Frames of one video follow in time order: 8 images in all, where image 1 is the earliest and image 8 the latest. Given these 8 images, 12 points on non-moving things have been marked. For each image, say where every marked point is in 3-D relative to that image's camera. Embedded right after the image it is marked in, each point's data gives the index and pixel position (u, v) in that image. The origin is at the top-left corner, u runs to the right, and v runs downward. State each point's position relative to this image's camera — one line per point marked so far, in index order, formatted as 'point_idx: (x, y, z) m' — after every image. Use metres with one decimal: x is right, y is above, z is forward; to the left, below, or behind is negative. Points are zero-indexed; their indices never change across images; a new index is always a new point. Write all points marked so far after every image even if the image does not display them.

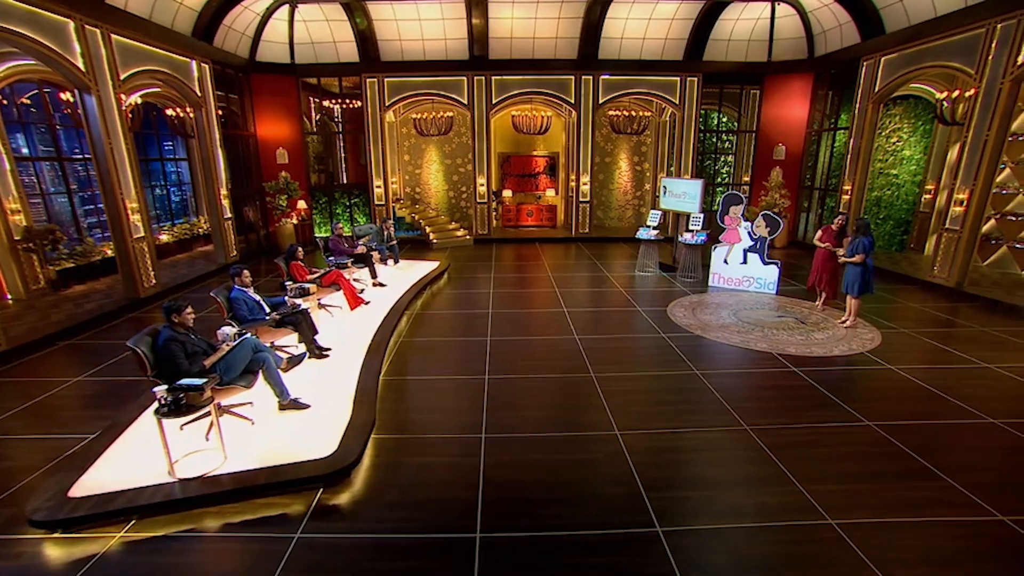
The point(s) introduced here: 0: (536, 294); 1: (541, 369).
0: (+0.4, -0.1, +8.5) m
1: (+0.3, -0.9, +5.4) m
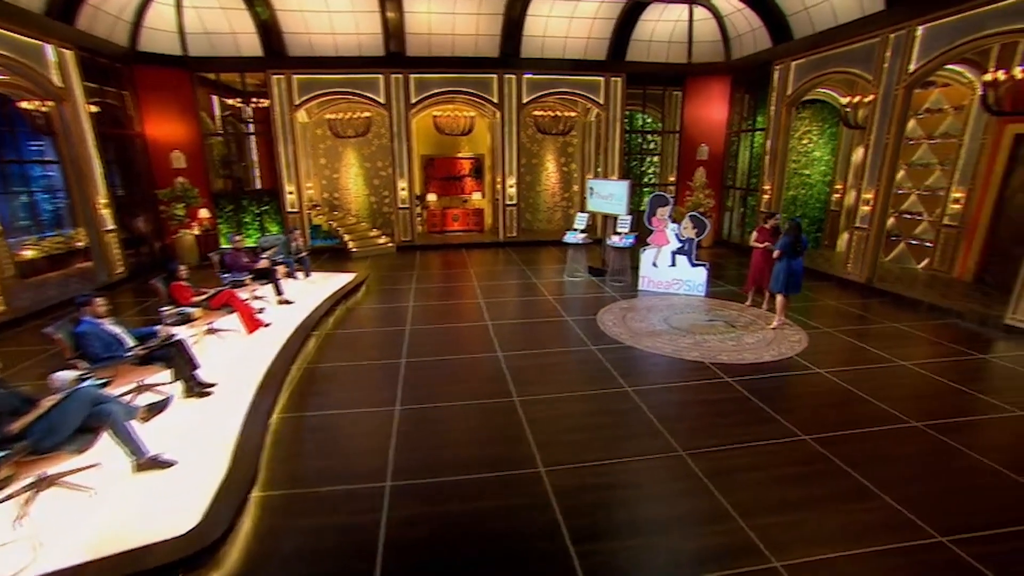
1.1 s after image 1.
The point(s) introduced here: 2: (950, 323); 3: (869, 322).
0: (-0.8, -0.3, +8.0) m
1: (-0.5, -1.0, +4.9) m
2: (+6.0, -0.5, +7.0) m
3: (+5.0, -0.5, +7.1) m
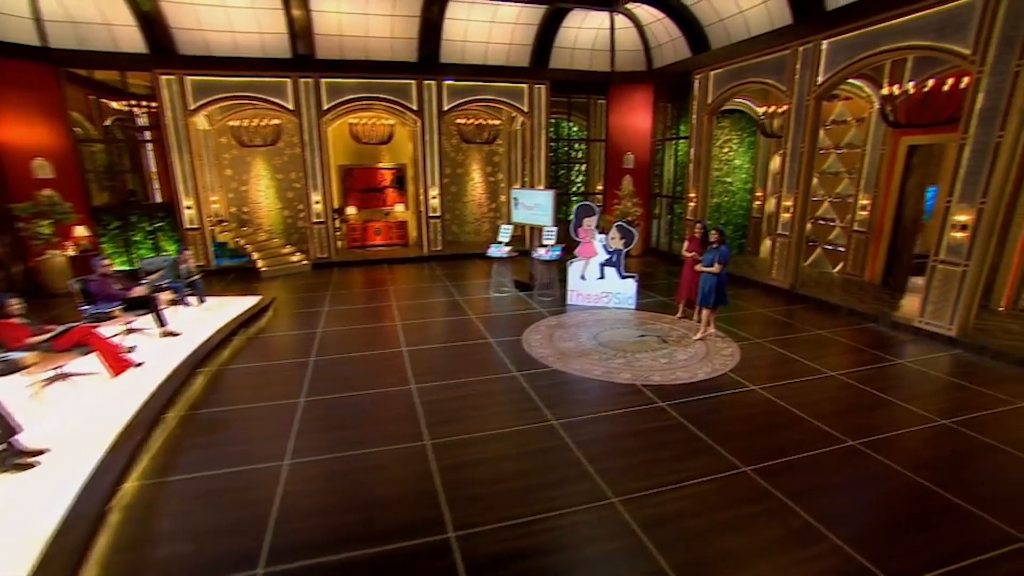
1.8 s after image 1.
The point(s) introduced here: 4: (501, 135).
0: (-1.9, -0.6, +7.3) m
1: (-1.2, -1.3, +4.2) m
2: (+5.0, -0.6, +7.1) m
3: (+3.9, -0.6, +7.0) m
4: (-0.2, +3.4, +11.3) m
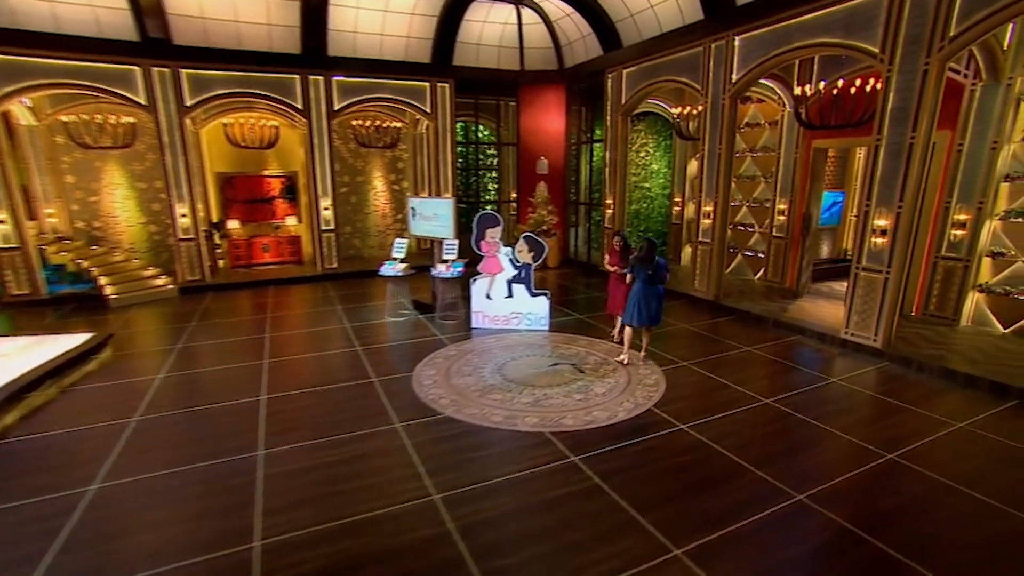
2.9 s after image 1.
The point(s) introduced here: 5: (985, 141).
0: (-3.2, -1.0, +5.9) m
1: (-2.0, -1.5, +3.0) m
2: (+3.7, -0.7, +6.6) m
3: (+2.7, -0.8, +6.5) m
4: (-2.2, +3.0, +10.2) m
5: (+6.1, +1.9, +6.6) m
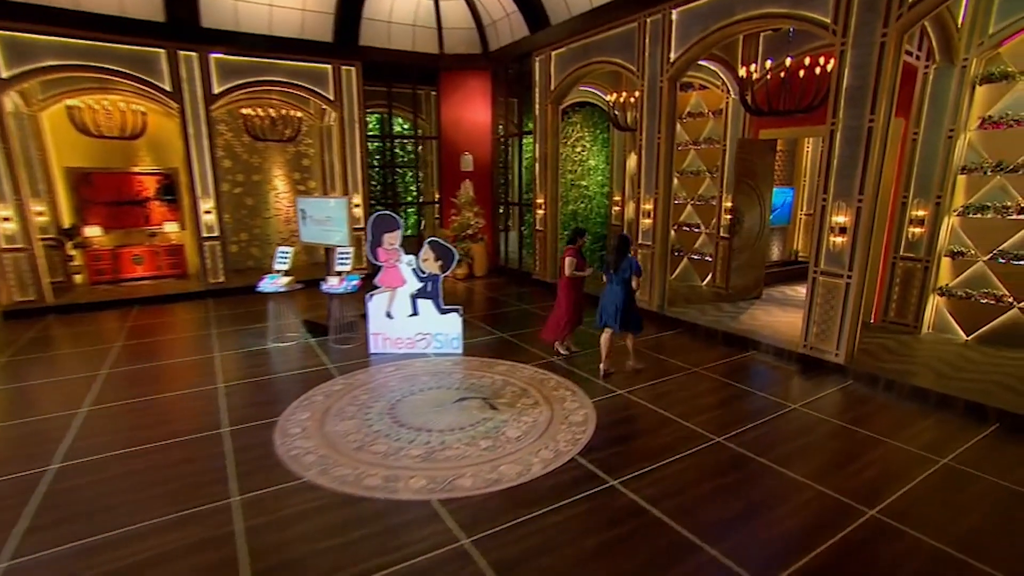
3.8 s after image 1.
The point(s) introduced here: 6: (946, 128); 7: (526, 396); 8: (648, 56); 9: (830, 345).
0: (-4.1, -1.2, +4.5) m
1: (-2.7, -1.7, +1.6) m
2: (+2.7, -0.8, +5.8) m
3: (+1.7, -0.9, +5.5) m
4: (-3.5, +2.7, +8.9) m
5: (+5.0, +1.9, +5.9) m
6: (+5.0, +1.9, +5.9) m
7: (+0.1, -1.0, +4.6) m
8: (+1.7, +2.9, +6.3) m
9: (+3.4, -0.6, +5.4) m
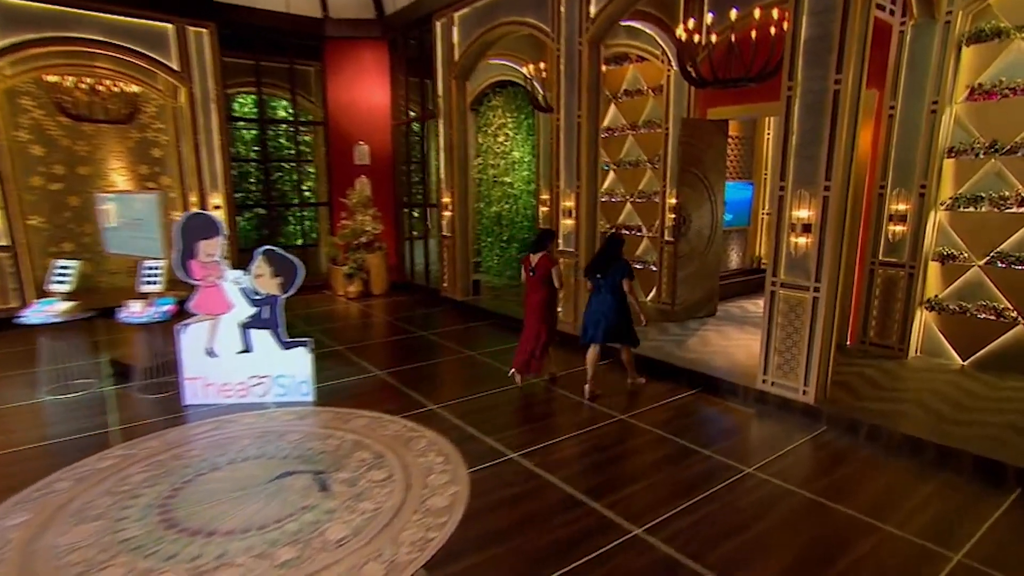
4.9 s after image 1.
0: (-5.1, -1.4, +2.9) m
1: (-3.6, -1.9, +0.1) m
2: (+1.6, -1.0, +4.5) m
3: (+0.6, -1.0, +4.2) m
4: (-4.8, +2.4, +7.4) m
5: (+3.8, +1.8, +4.8) m
6: (+3.9, +1.8, +4.7) m
7: (-0.9, -1.2, +3.2) m
8: (+0.5, +2.7, +5.0) m
9: (+2.3, -0.7, +4.2) m
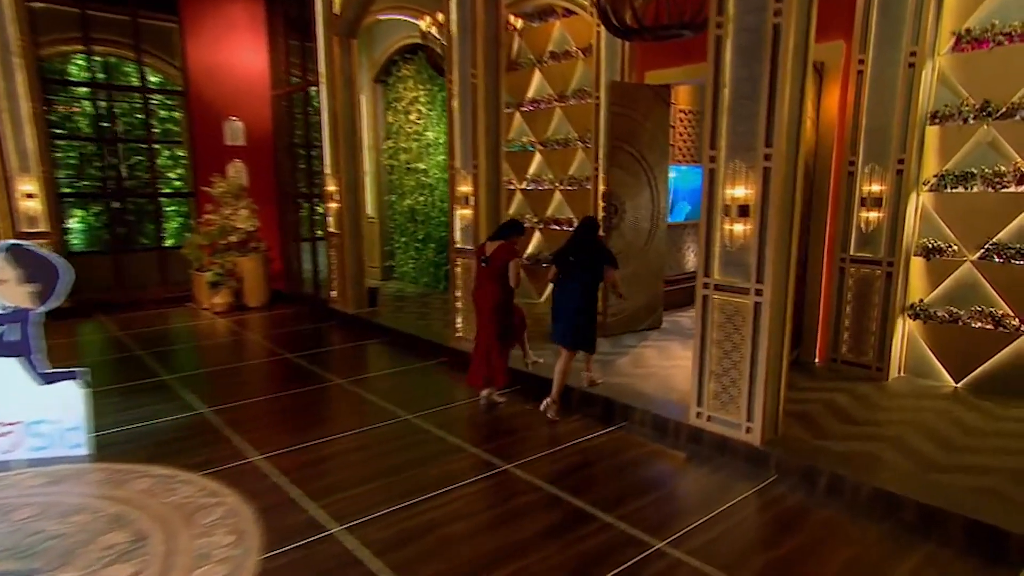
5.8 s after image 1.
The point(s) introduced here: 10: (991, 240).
0: (-6.0, -1.5, +1.8) m
1: (-4.4, -1.9, -1.0) m
2: (+0.7, -1.0, +3.5) m
3: (-0.3, -1.1, +3.1) m
4: (-5.8, +2.3, +6.3) m
5: (+2.9, +1.8, +3.8) m
6: (+2.9, +1.8, +3.8) m
7: (-1.8, -1.2, +2.1) m
8: (-0.4, +2.7, +4.0) m
9: (+1.4, -0.8, +3.1) m
10: (+3.5, +0.4, +3.7) m
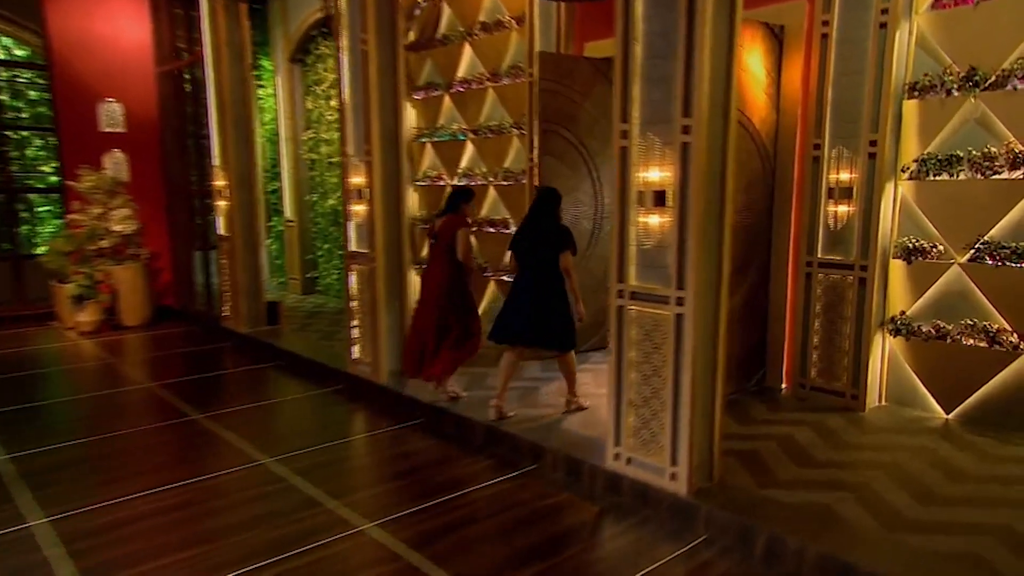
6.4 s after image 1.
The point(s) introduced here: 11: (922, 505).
0: (-6.7, -1.6, +1.1) m
1: (-5.1, -1.9, -1.7) m
2: (0.0, -1.0, +2.8) m
3: (-1.0, -1.1, +2.4) m
4: (-6.5, +2.2, +5.6) m
5: (+2.2, +1.7, +3.1) m
6: (+2.2, +1.7, +3.1) m
7: (-2.5, -1.3, +1.4) m
8: (-1.1, +2.6, +3.4) m
9: (+0.7, -0.8, +2.5) m
10: (+2.8, +0.3, +3.0) m
11: (+1.9, -1.0, +2.4) m
